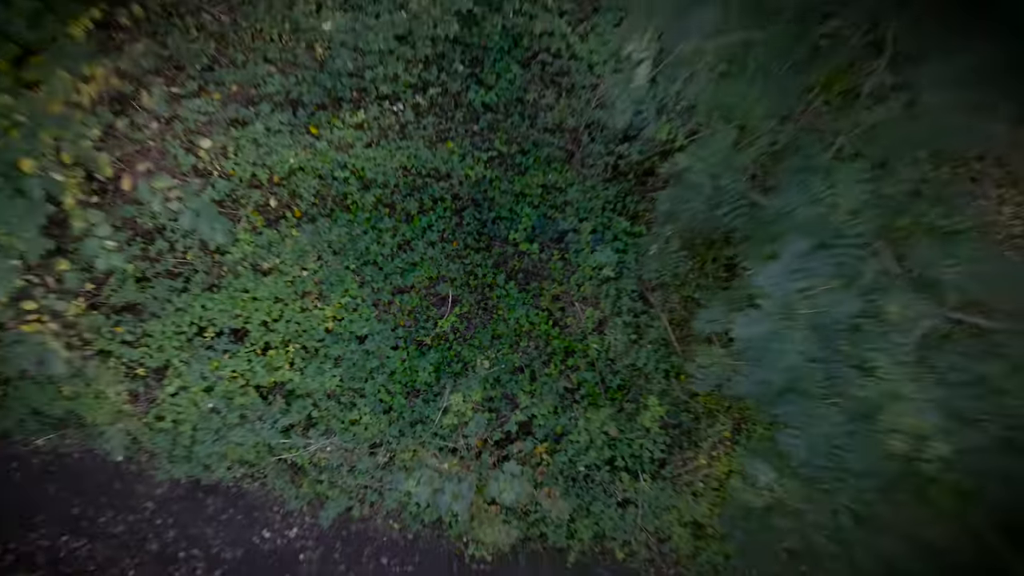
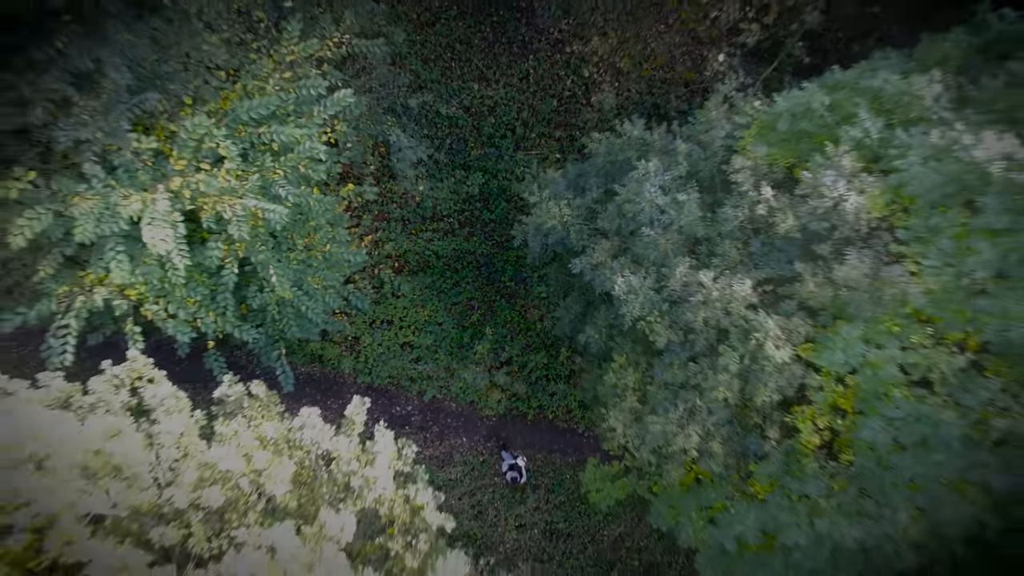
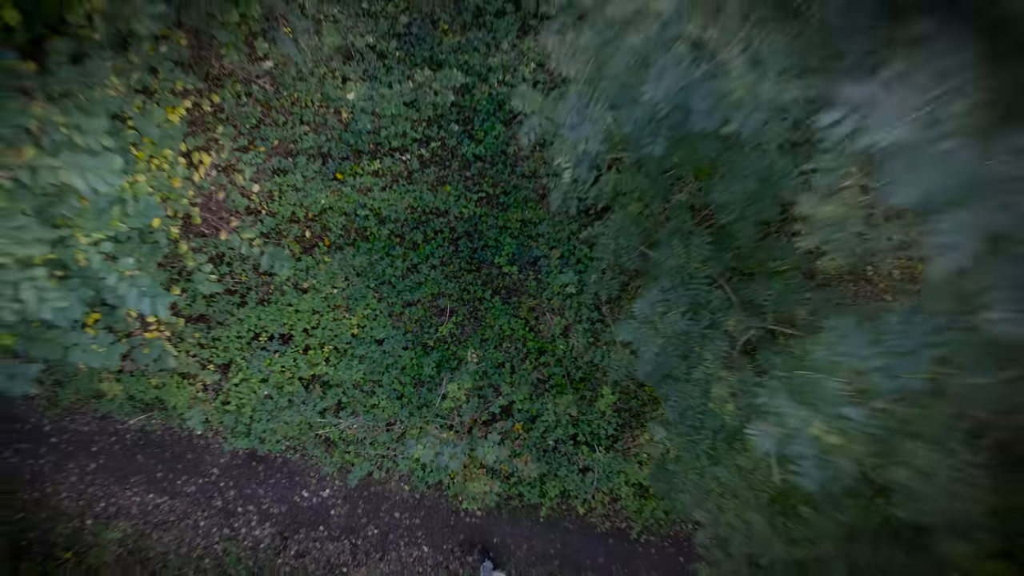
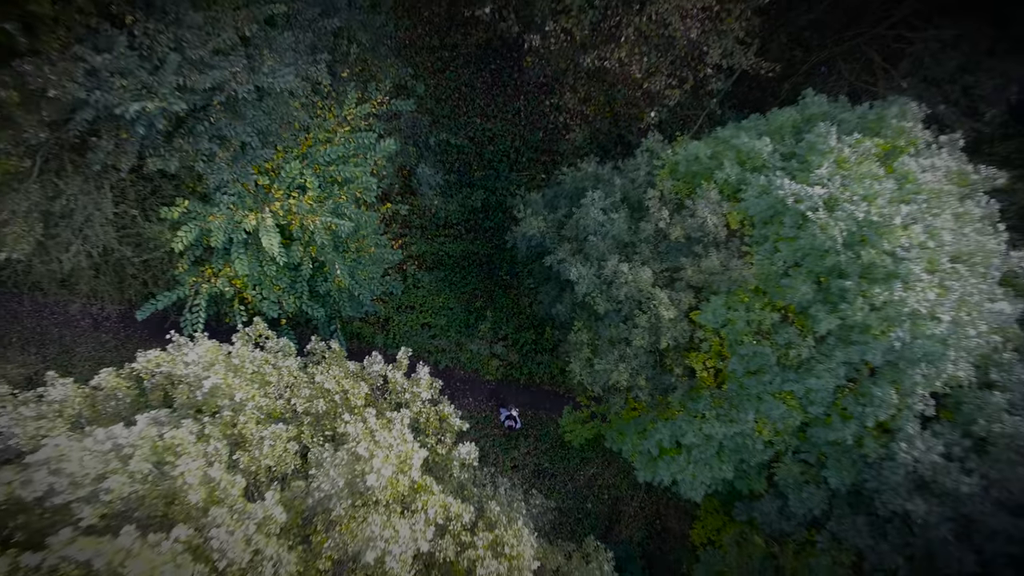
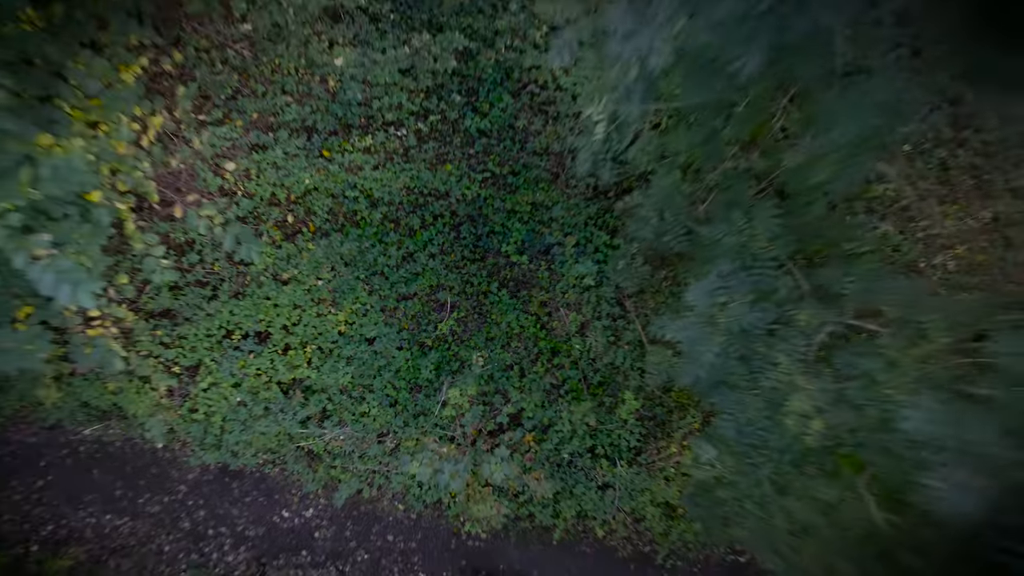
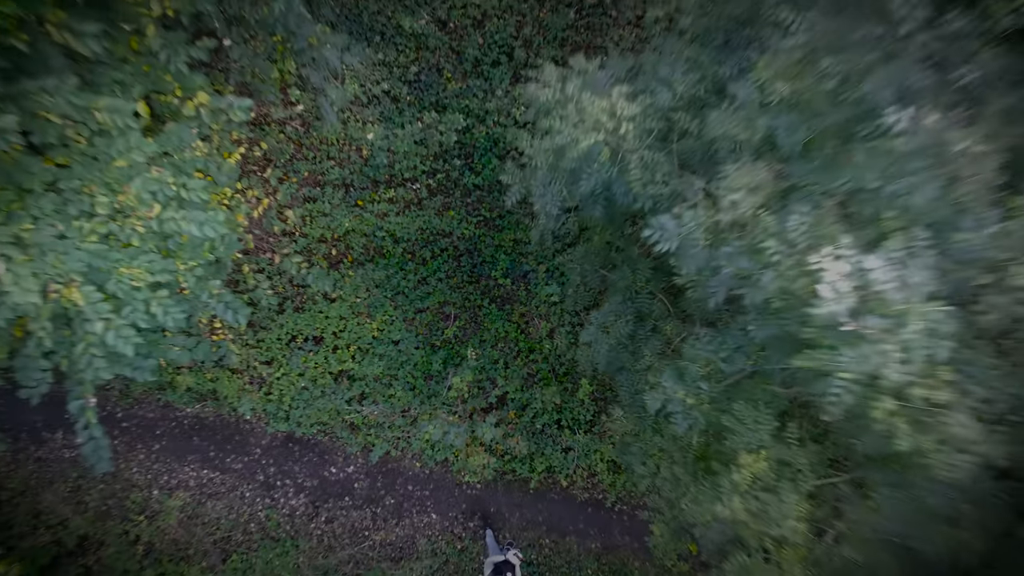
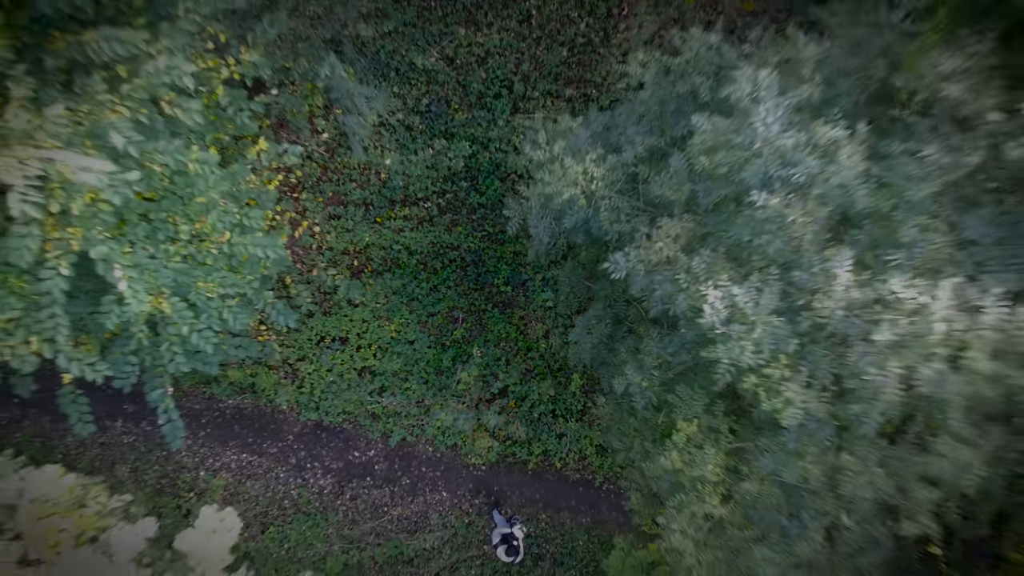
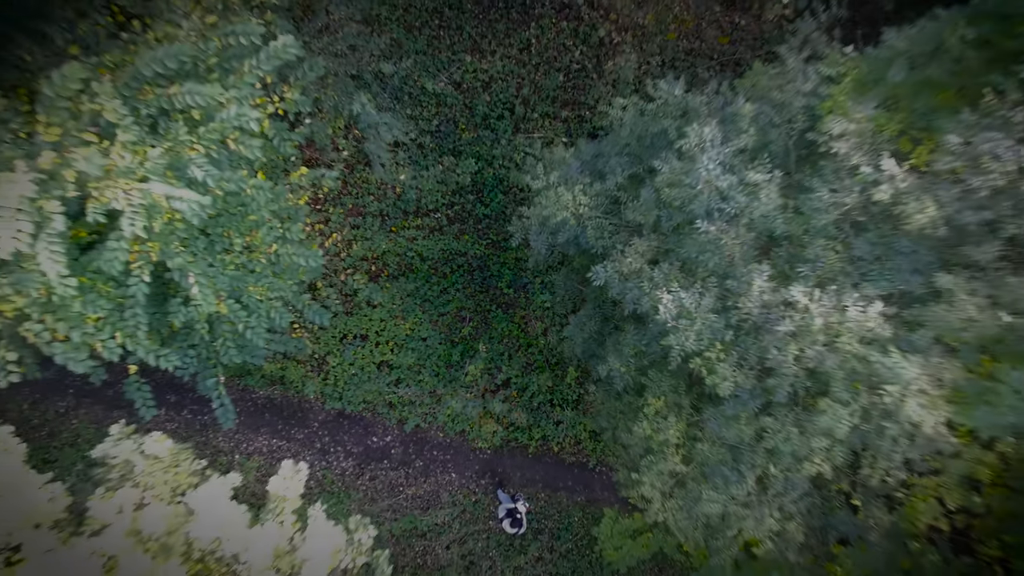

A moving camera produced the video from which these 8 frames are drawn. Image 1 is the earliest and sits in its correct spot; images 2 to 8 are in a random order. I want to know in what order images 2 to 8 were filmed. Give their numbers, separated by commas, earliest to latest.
5, 3, 6, 7, 8, 2, 4
